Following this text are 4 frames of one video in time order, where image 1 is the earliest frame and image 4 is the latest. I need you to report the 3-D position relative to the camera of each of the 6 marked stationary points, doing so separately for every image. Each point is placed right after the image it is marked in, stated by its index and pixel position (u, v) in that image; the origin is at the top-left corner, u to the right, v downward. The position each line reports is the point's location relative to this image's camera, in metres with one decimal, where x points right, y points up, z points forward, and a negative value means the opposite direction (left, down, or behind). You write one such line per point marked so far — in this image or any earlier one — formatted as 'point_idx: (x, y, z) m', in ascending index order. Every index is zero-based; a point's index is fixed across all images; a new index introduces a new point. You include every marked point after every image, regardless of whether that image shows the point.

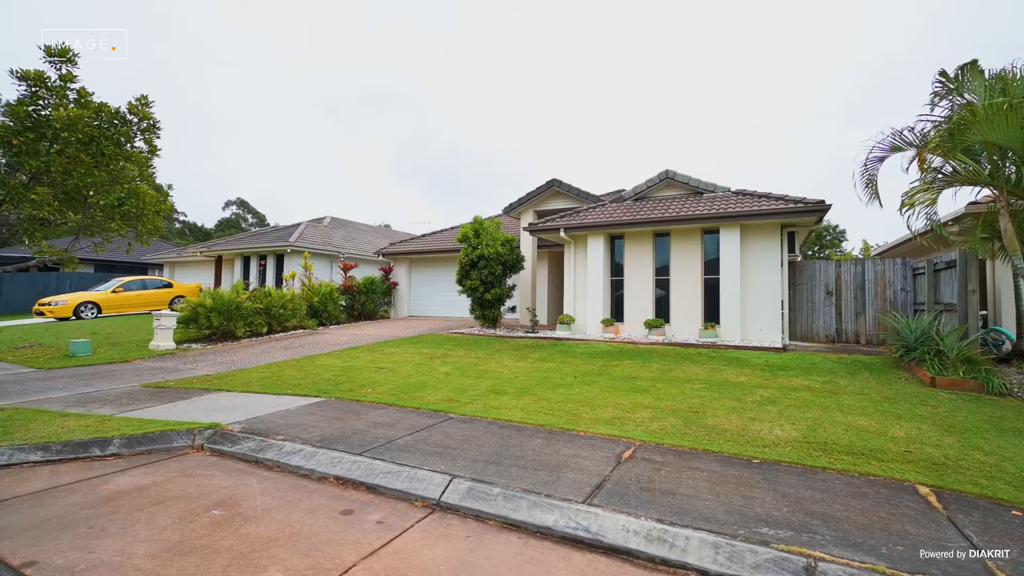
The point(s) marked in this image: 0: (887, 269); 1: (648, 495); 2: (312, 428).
0: (+8.4, +0.4, +10.7) m
1: (+1.1, -1.6, +3.7) m
2: (-2.3, -1.6, +5.5) m
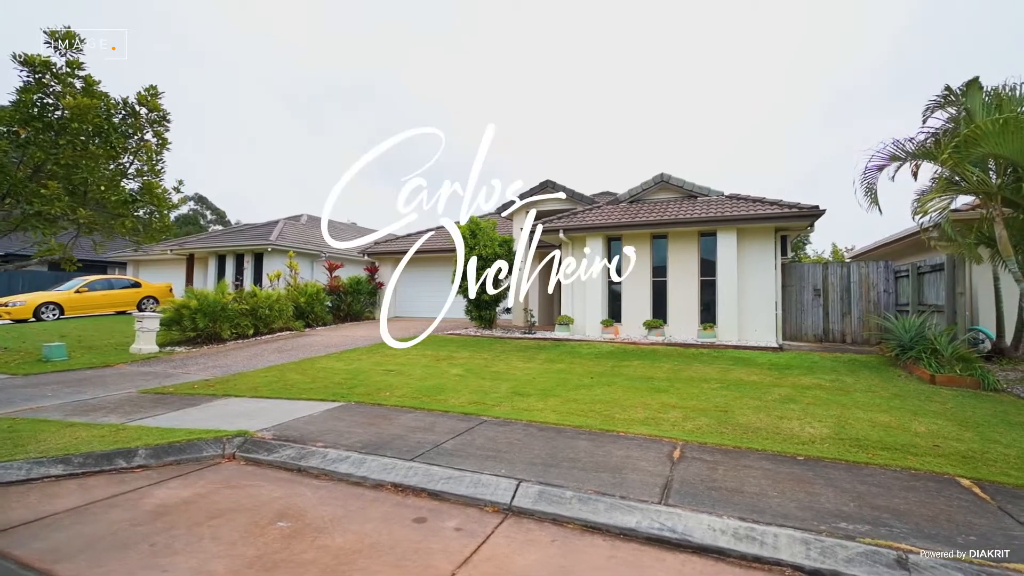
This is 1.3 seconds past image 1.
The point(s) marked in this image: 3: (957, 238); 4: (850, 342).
0: (+8.5, +0.4, +11.3) m
1: (+1.7, -1.7, +3.8) m
2: (-1.8, -1.6, +5.4) m
3: (+6.8, +0.8, +7.2) m
4: (+8.1, -1.3, +11.5) m
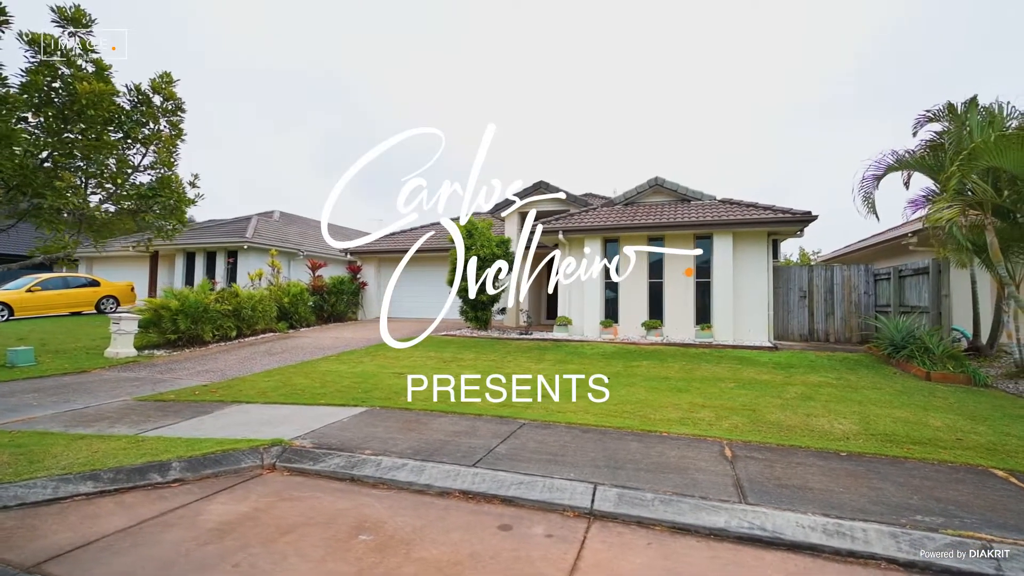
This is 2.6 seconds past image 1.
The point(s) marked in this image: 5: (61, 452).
0: (+8.5, +0.4, +11.9) m
1: (+2.3, -1.7, +4.0) m
2: (-1.3, -1.7, +5.2) m
3: (+7.2, +0.7, +7.7) m
4: (+8.1, -1.3, +12.1) m
5: (-4.4, -1.6, +4.7) m
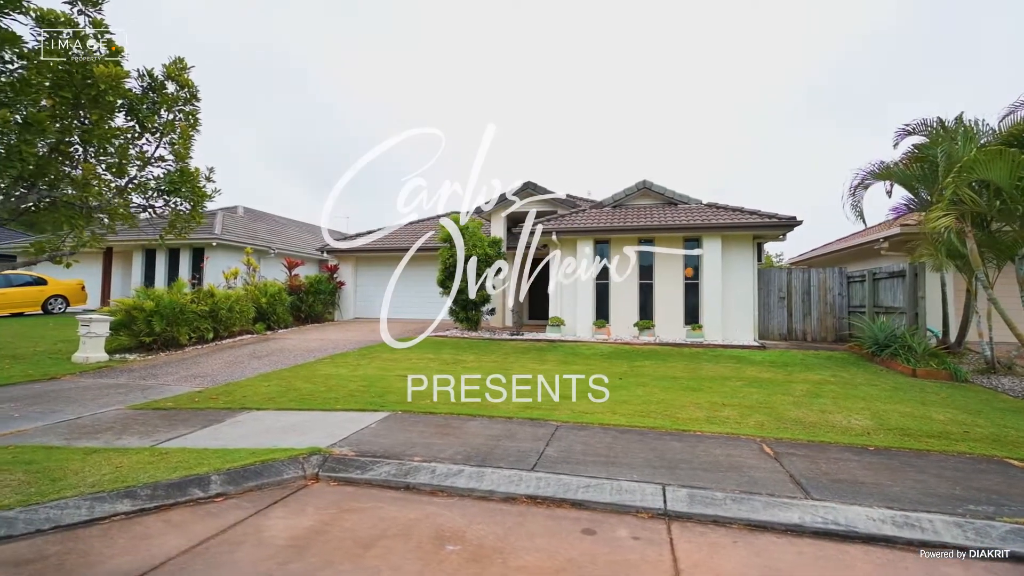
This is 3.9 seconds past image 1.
0: (+8.4, +0.3, +12.7) m
1: (+2.9, -1.7, +4.1) m
2: (-0.8, -1.7, +5.1) m
3: (+7.4, +0.7, +8.3) m
4: (+8.0, -1.4, +12.8) m
5: (-3.9, -1.6, +4.3) m
